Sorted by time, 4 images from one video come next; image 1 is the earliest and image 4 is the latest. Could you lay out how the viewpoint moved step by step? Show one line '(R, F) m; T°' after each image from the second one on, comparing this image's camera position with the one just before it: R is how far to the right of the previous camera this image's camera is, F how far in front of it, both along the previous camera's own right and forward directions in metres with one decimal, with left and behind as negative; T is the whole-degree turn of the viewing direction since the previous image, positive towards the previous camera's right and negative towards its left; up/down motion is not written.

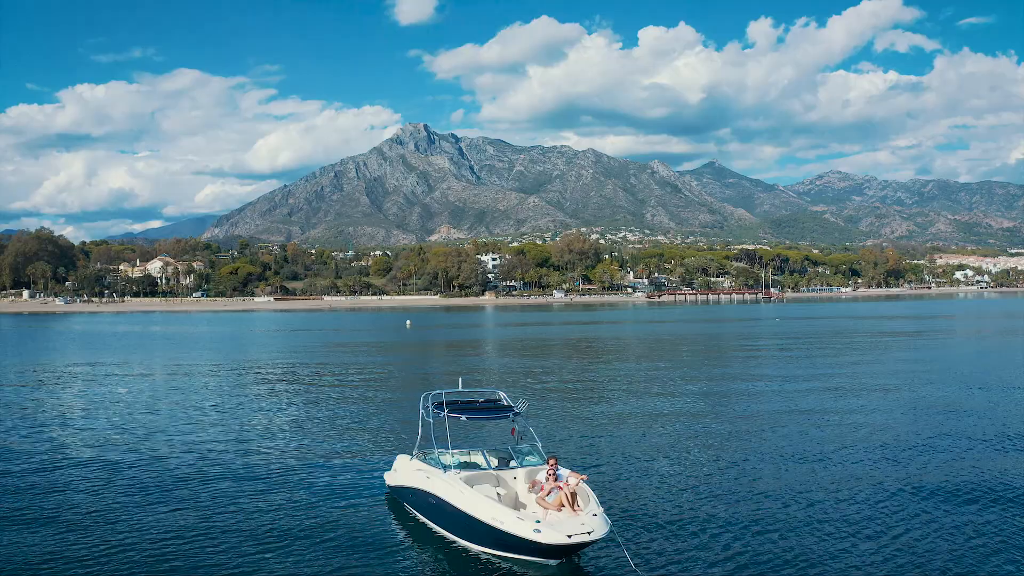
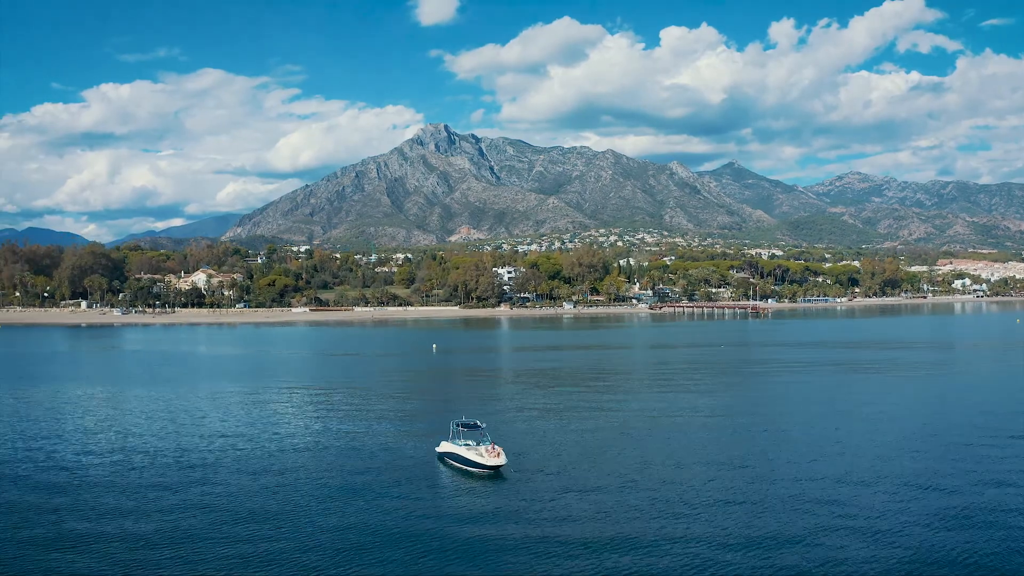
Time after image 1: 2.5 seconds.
(+0.5, -5.6) m; -1°
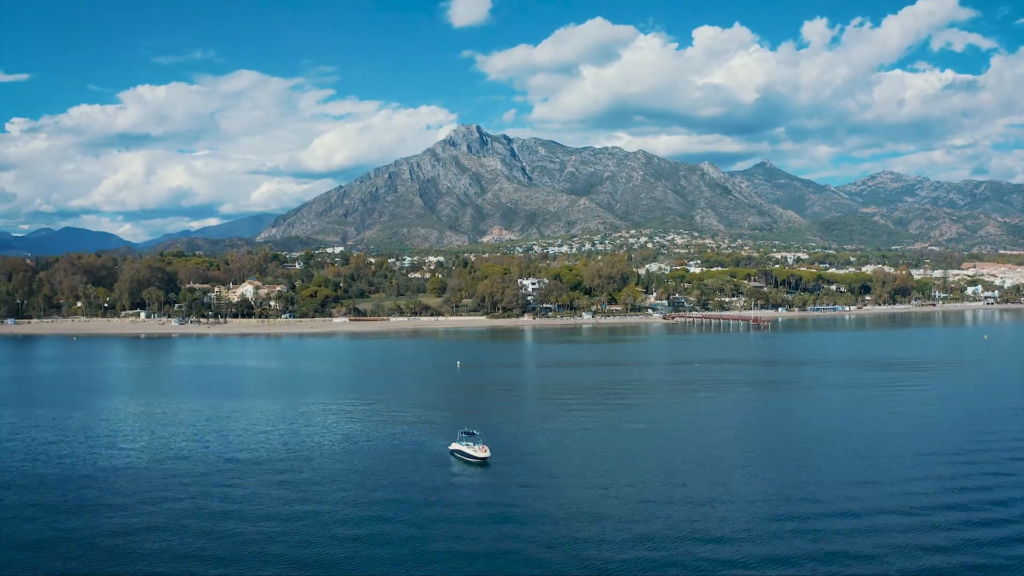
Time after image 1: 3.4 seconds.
(+0.9, -5.5) m; -2°
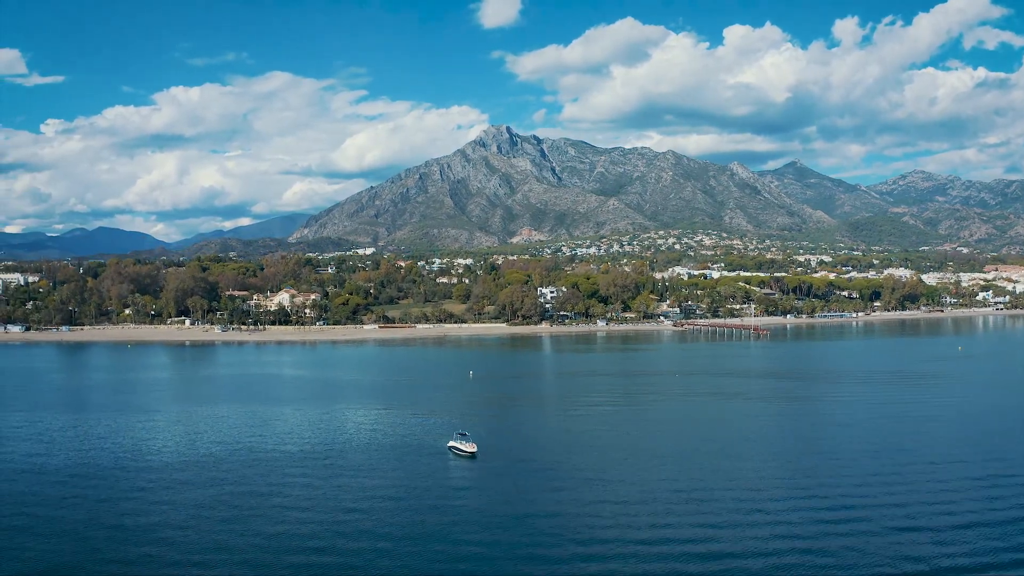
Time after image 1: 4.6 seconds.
(+1.2, -4.7) m; -2°
